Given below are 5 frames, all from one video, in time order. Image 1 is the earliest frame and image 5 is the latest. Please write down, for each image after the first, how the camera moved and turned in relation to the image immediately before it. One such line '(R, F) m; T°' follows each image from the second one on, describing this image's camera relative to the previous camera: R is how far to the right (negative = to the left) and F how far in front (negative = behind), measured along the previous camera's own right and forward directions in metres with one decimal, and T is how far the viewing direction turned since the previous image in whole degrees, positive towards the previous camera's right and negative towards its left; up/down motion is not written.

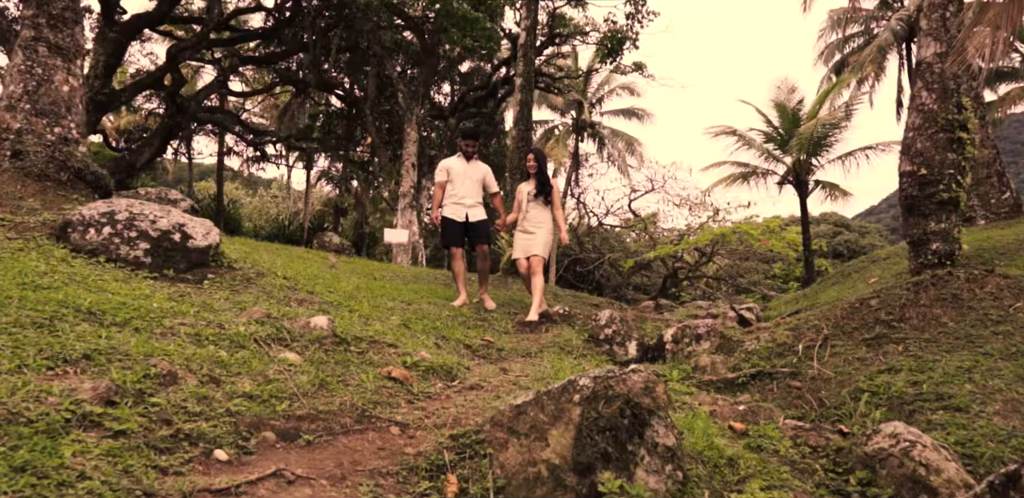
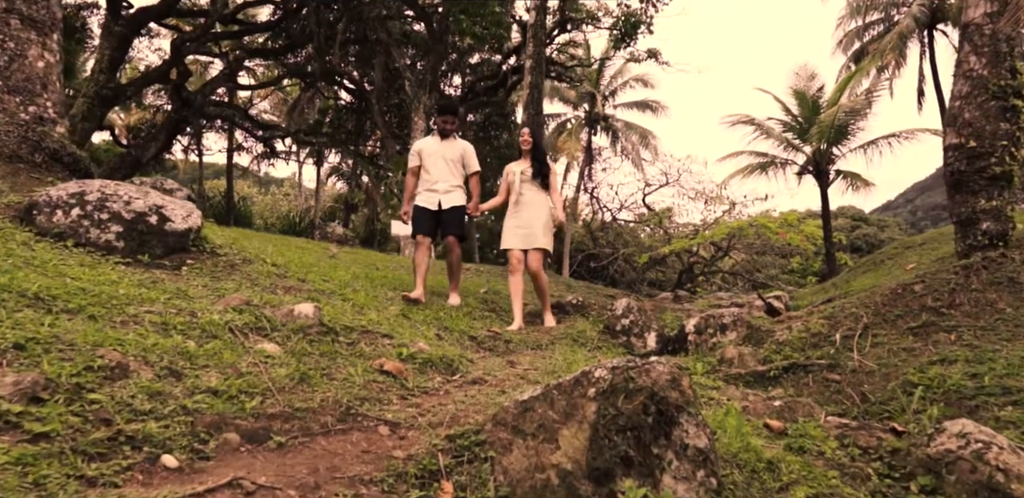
(0.0, +0.5) m; -1°
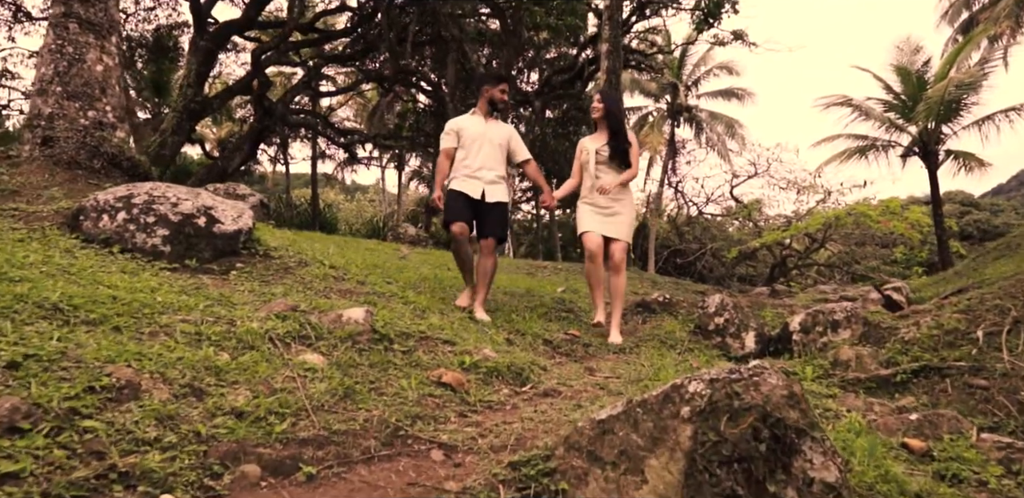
(+0.1, +0.6) m; -6°
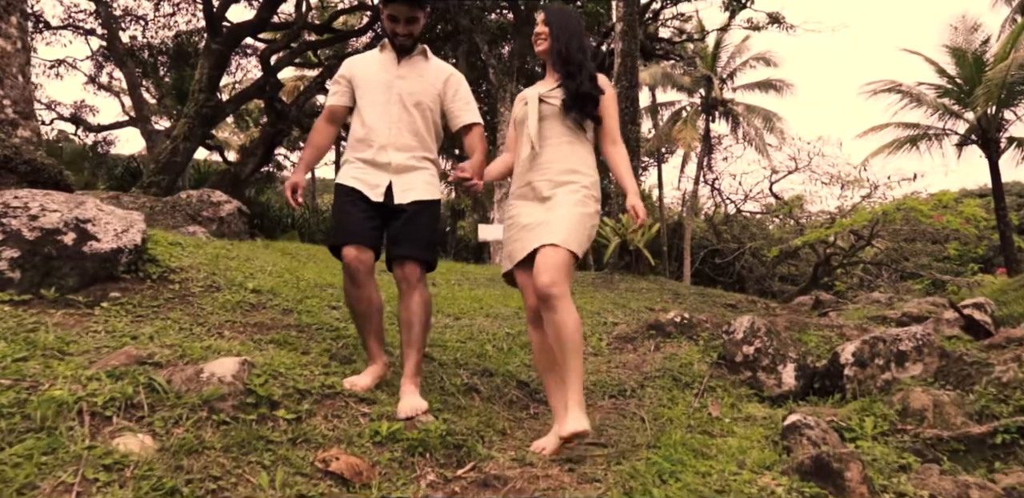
(+0.4, +1.1) m; -3°
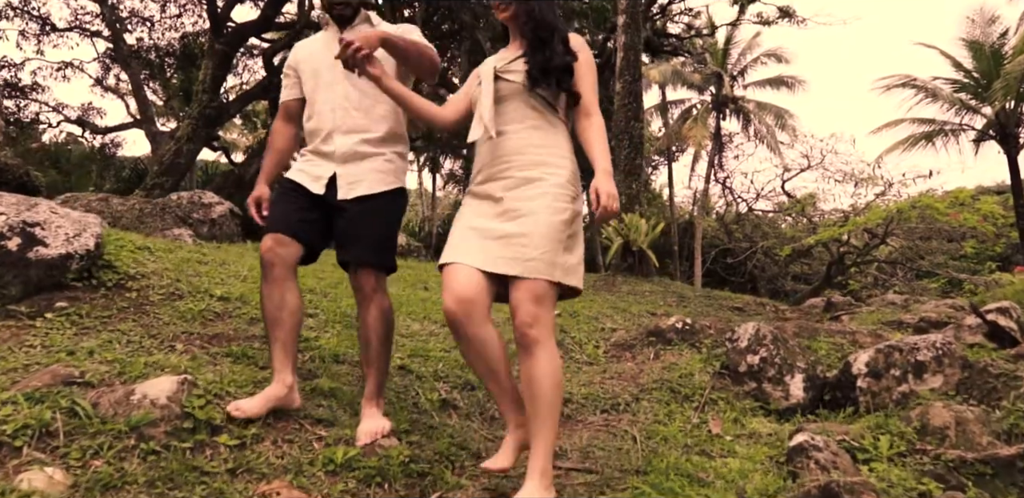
(+0.1, +0.3) m; -1°
